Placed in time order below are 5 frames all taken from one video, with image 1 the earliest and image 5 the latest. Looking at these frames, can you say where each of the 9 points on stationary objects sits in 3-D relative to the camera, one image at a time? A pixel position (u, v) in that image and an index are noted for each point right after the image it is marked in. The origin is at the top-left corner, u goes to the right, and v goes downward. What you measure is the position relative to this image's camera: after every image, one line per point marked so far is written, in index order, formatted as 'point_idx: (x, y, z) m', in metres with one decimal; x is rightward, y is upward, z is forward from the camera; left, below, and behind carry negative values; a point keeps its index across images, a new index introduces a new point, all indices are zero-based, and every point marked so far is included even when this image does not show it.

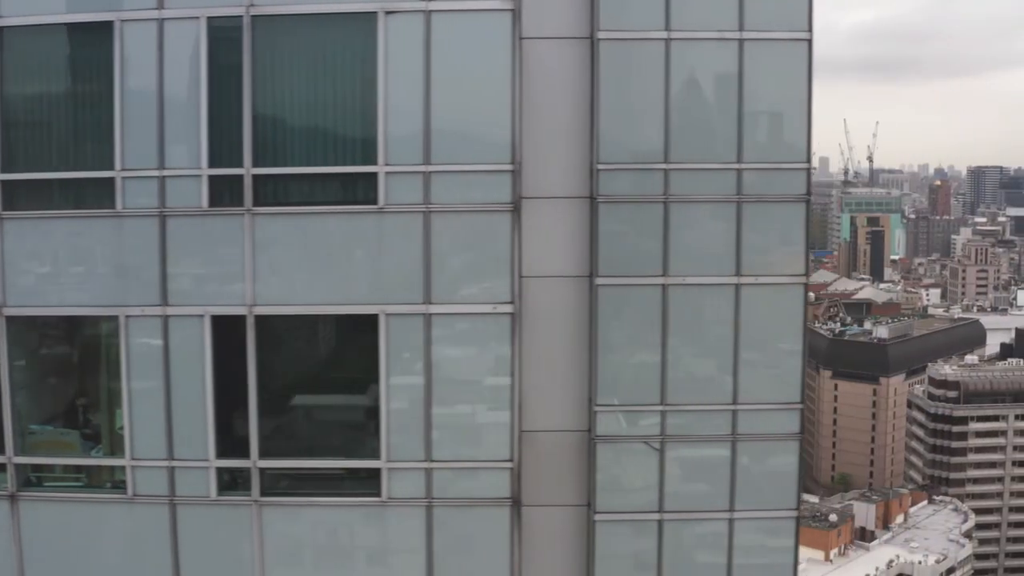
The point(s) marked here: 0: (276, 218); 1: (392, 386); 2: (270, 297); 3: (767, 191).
0: (-0.9, +0.3, +4.0) m
1: (-0.5, -0.4, +4.0) m
2: (-0.9, 0.0, +4.0) m
3: (+1.1, +0.4, +4.6) m
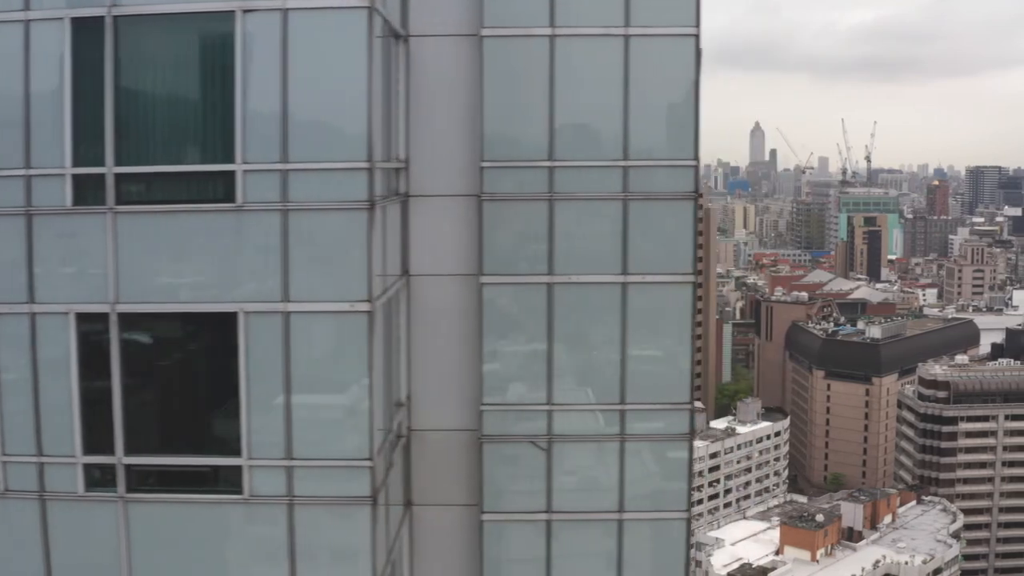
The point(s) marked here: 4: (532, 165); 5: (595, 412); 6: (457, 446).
0: (-1.4, +0.3, +4.0) m
1: (-1.0, -0.4, +4.0) m
2: (-1.5, 0.0, +4.0) m
3: (+0.6, +0.4, +4.6) m
4: (+0.1, +0.5, +4.6) m
5: (+0.4, -0.6, +4.7) m
6: (-0.3, -0.7, +4.9) m
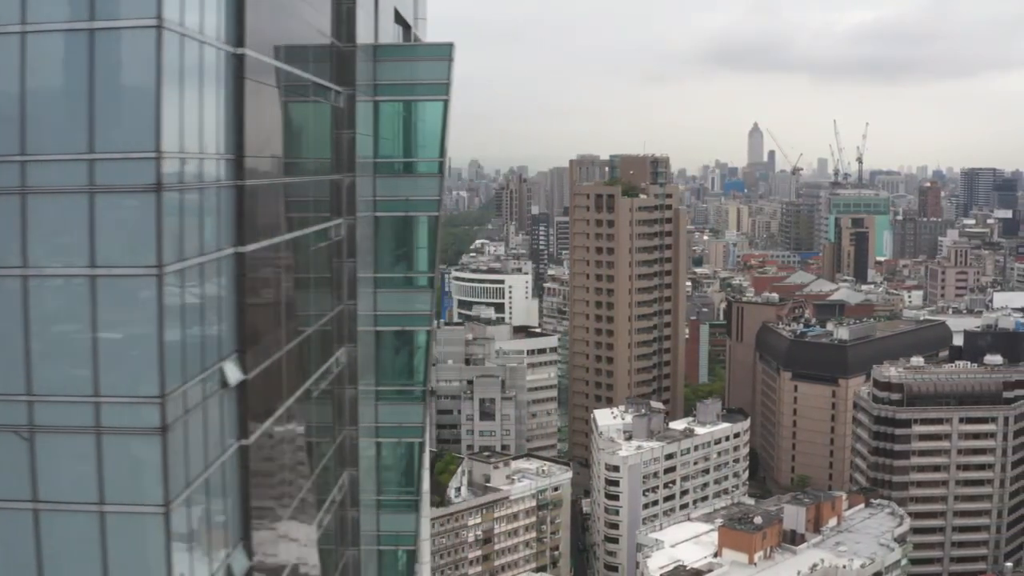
0: (-3.8, +0.3, +4.1) m
1: (-3.4, -0.3, +4.1) m
2: (-3.8, 0.0, +4.1) m
3: (-1.8, +0.5, +4.7) m
4: (-2.3, +0.6, +4.7) m
5: (-2.0, -0.5, +4.8) m
6: (-2.6, -0.7, +5.0) m
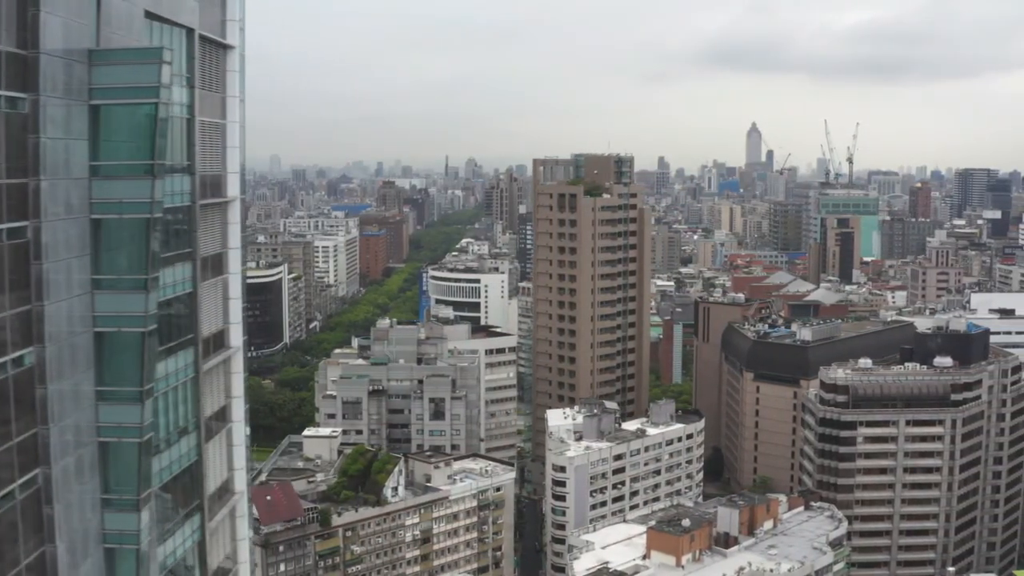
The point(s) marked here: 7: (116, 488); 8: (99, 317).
0: (-6.5, +0.3, +4.2) m
1: (-6.1, -0.3, +4.2) m
2: (-6.5, 0.0, +4.2) m
3: (-4.4, +0.4, +4.8) m
4: (-5.0, +0.6, +4.8) m
5: (-4.7, -0.5, +4.9) m
6: (-5.3, -0.7, +5.1) m
7: (-3.7, -1.9, +9.9) m
8: (-3.8, -0.3, +9.6) m
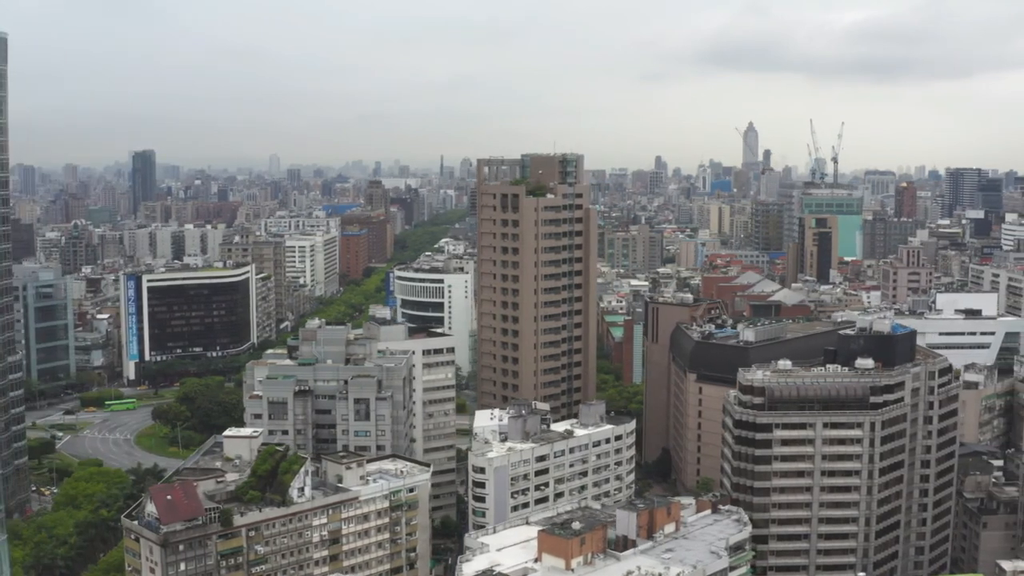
0: (-10.5, +0.2, +4.4) m
1: (-10.1, -0.4, +4.4) m
2: (-10.5, -0.1, +4.5) m
3: (-8.4, +0.4, +4.9) m
4: (-9.0, +0.5, +5.0) m
5: (-8.7, -0.6, +5.0) m
6: (-9.3, -0.8, +5.3) m
7: (-7.6, -2.0, +10.0) m
8: (-7.7, -0.3, +9.8) m
